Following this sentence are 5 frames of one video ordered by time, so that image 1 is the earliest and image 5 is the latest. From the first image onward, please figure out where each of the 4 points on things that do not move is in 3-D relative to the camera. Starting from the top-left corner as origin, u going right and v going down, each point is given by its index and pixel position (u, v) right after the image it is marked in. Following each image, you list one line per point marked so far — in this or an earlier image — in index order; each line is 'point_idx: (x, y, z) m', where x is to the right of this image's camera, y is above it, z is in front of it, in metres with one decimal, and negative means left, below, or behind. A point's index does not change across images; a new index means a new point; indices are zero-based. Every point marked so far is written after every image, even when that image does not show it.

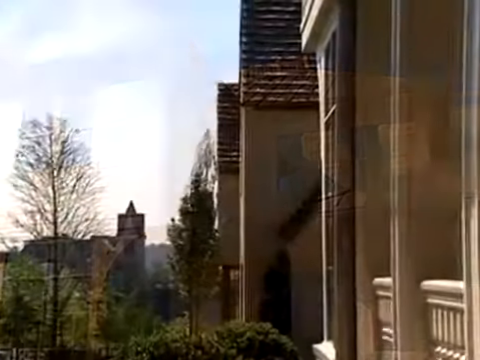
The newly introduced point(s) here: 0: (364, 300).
0: (+1.1, -1.1, +9.5) m
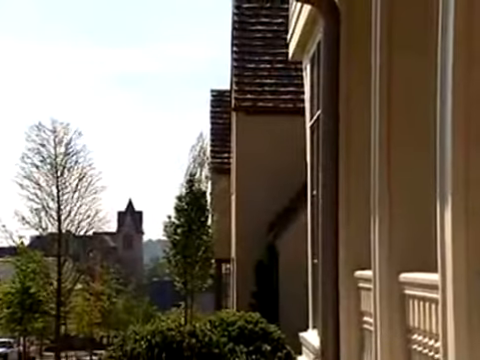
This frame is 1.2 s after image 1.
0: (+1.1, -1.1, +10.3) m
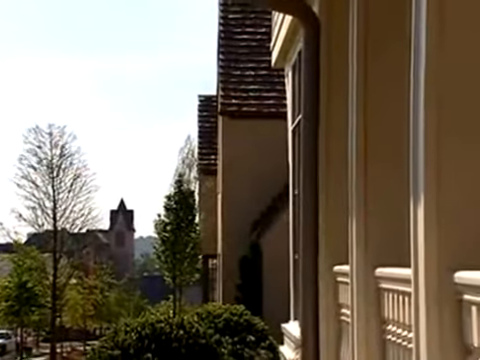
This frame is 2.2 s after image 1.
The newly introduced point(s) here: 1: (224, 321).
0: (+0.9, -1.2, +11.1) m
1: (-0.2, -2.1, +15.2) m
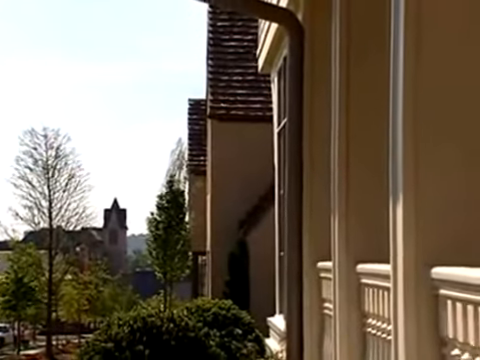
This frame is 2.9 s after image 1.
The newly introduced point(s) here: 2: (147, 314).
0: (+0.8, -1.2, +11.7) m
1: (-0.4, -2.1, +15.8) m
2: (-1.3, -1.8, +14.1) m
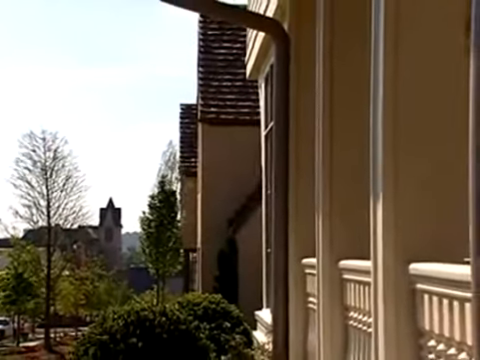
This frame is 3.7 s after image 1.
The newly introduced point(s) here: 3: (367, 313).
0: (+0.7, -1.2, +12.4) m
1: (-0.6, -2.1, +16.5) m
2: (-1.4, -1.9, +14.8) m
3: (+1.0, -1.1, +8.6) m
